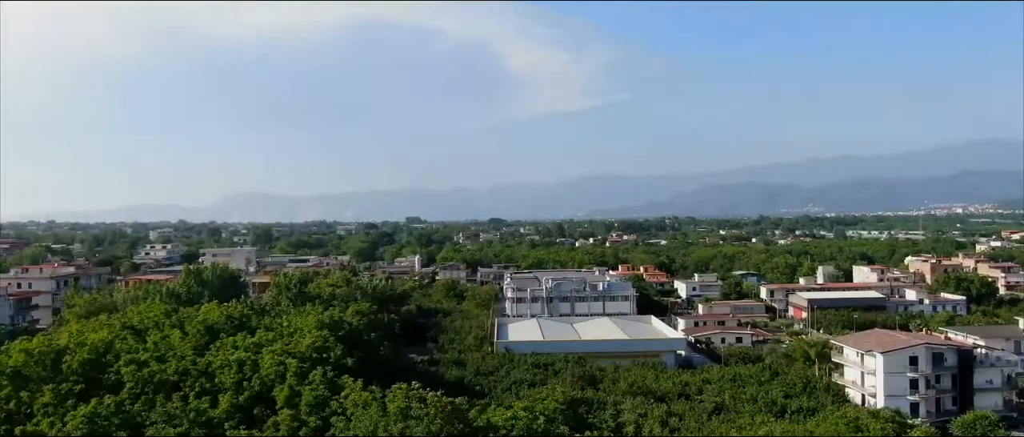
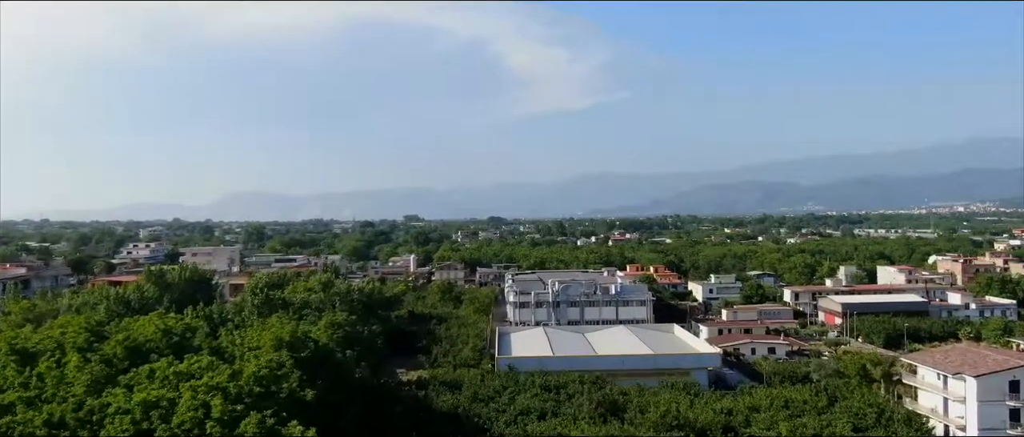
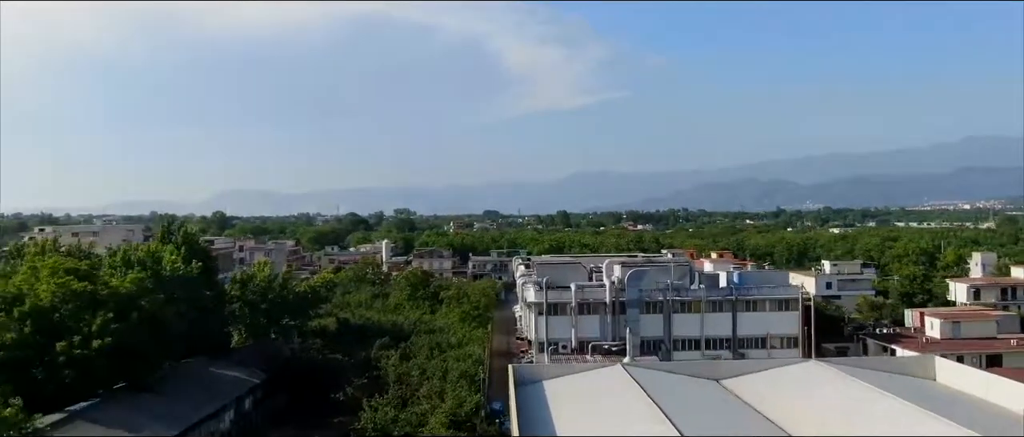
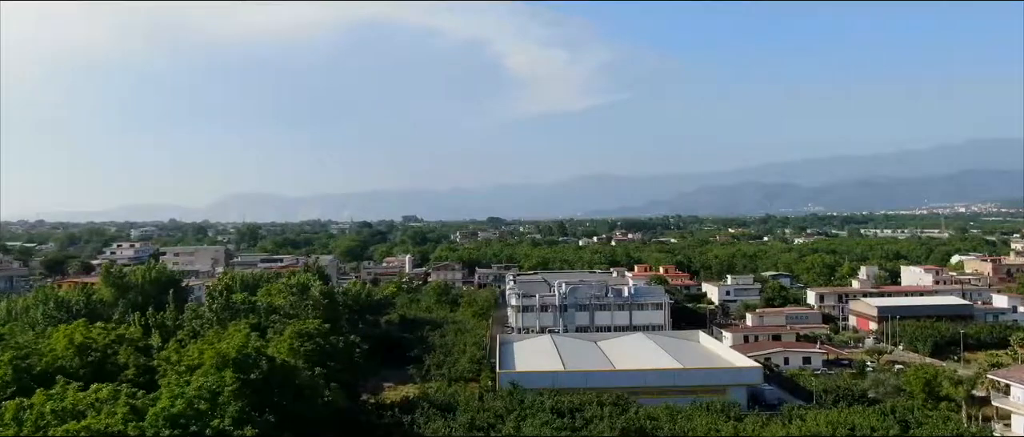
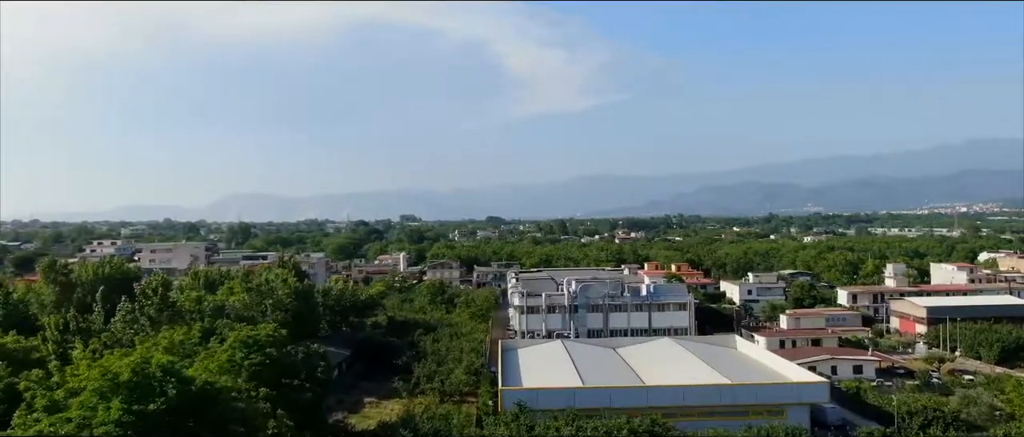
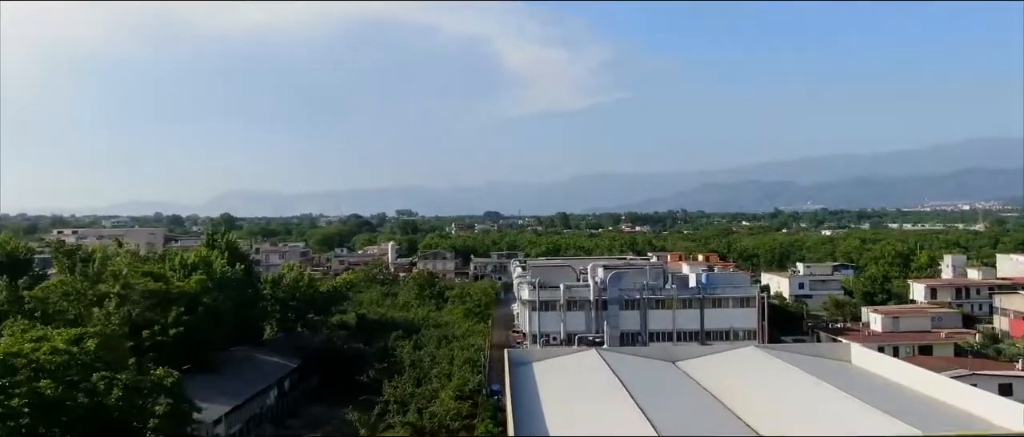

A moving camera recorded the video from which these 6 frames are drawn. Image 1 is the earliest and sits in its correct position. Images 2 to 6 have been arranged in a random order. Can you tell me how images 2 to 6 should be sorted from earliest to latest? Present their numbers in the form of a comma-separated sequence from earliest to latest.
2, 4, 5, 6, 3
